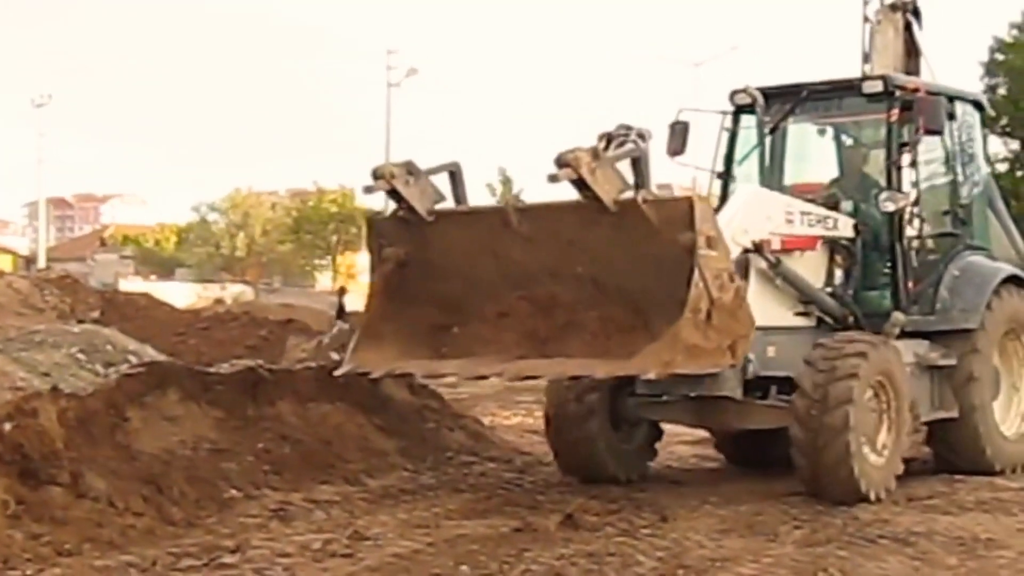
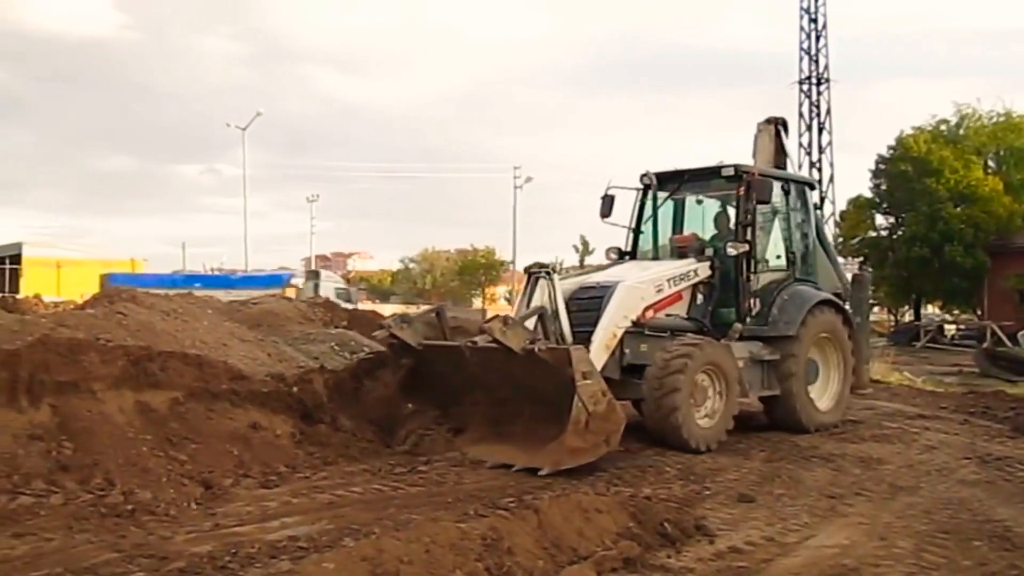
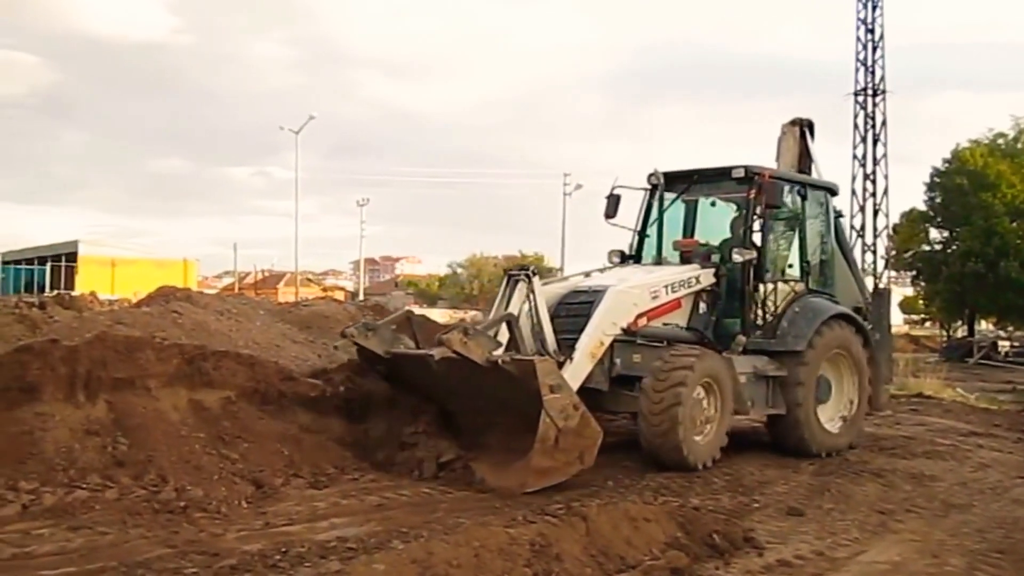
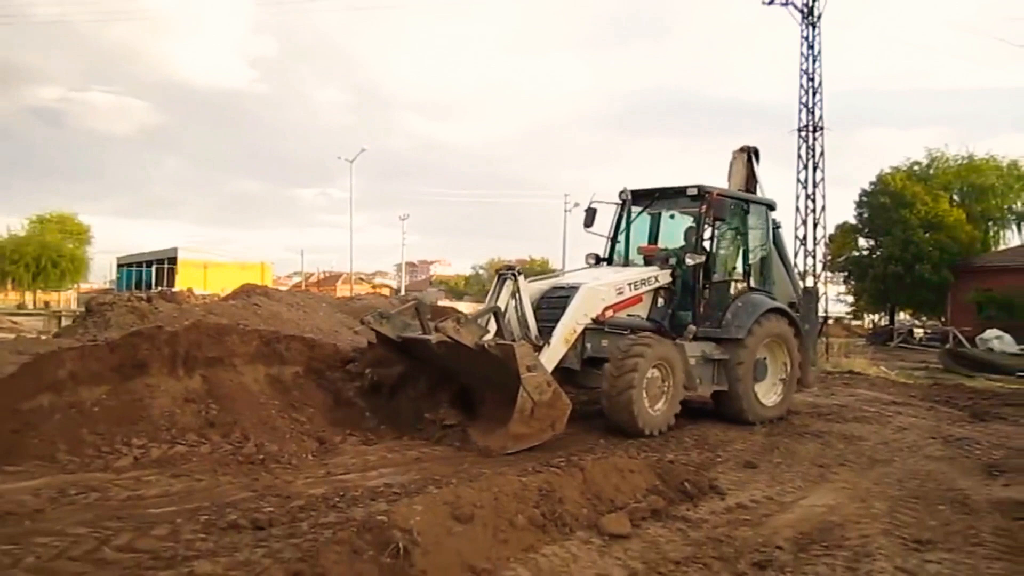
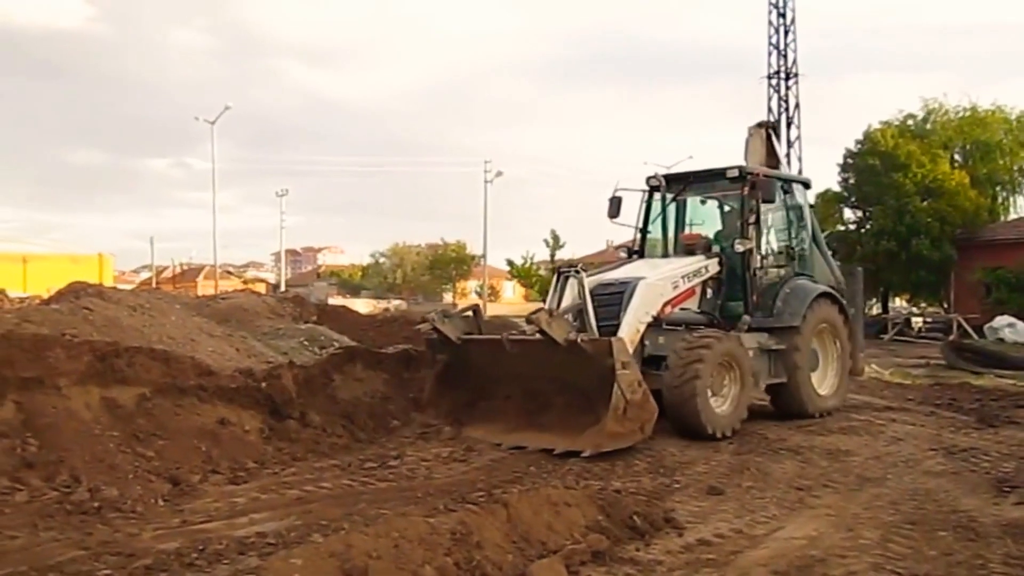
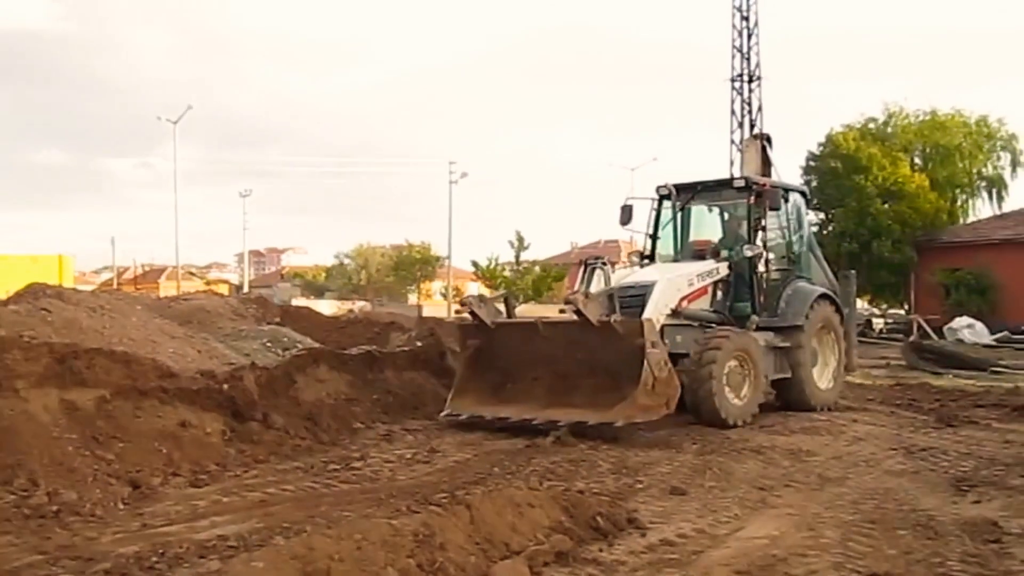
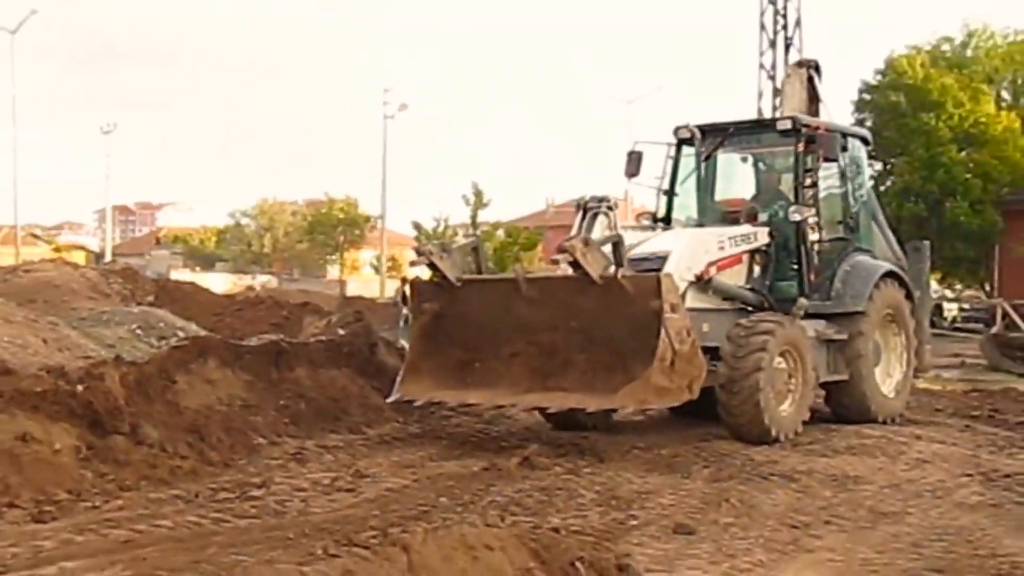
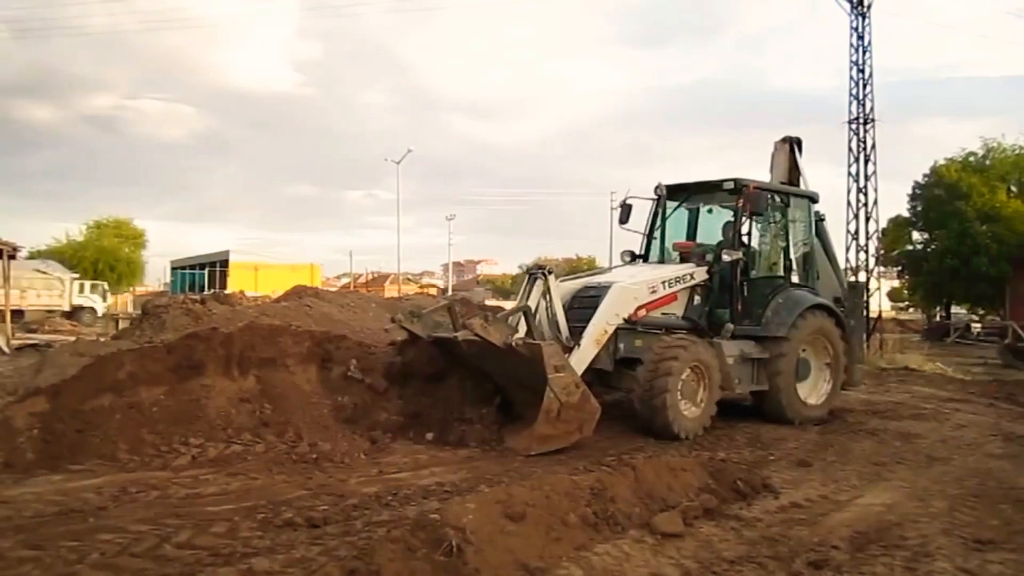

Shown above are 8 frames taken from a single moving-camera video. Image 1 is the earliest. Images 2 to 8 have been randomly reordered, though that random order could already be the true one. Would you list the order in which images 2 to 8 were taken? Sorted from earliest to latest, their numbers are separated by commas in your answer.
7, 6, 5, 2, 3, 4, 8
